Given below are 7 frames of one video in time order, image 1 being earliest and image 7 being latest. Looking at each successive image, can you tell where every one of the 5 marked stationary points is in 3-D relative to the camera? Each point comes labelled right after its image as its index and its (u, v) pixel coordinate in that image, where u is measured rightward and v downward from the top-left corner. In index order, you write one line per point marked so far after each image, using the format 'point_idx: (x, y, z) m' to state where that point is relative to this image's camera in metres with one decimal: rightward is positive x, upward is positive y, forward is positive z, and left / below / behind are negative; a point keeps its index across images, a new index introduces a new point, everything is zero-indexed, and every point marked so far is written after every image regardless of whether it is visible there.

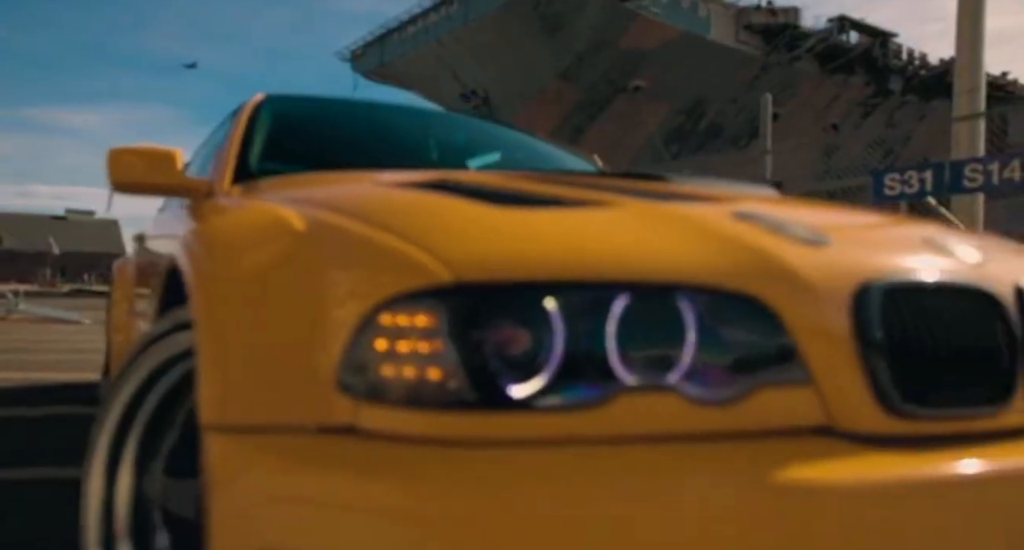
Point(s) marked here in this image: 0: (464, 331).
0: (-0.1, -0.1, +0.7) m
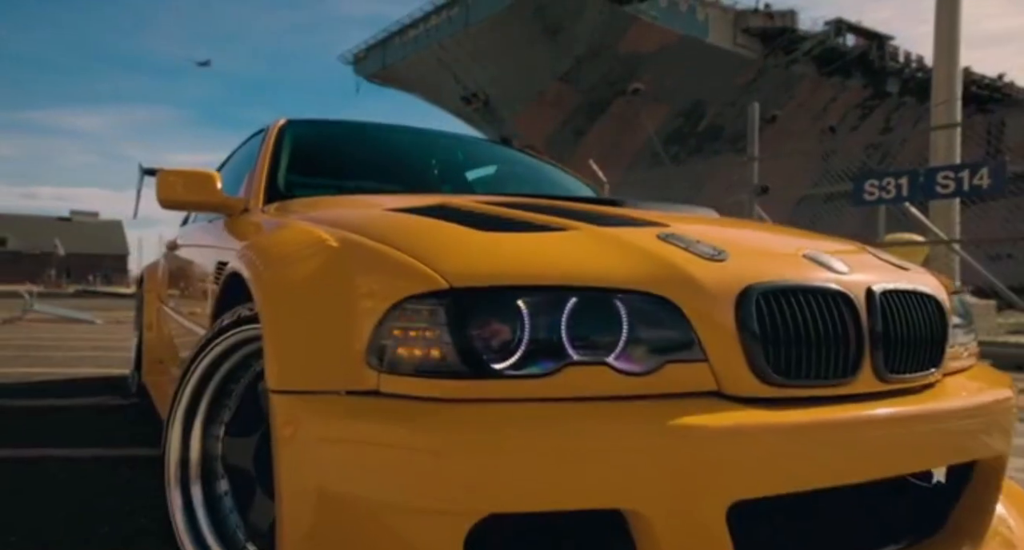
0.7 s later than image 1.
0: (-0.1, -0.1, +1.1) m
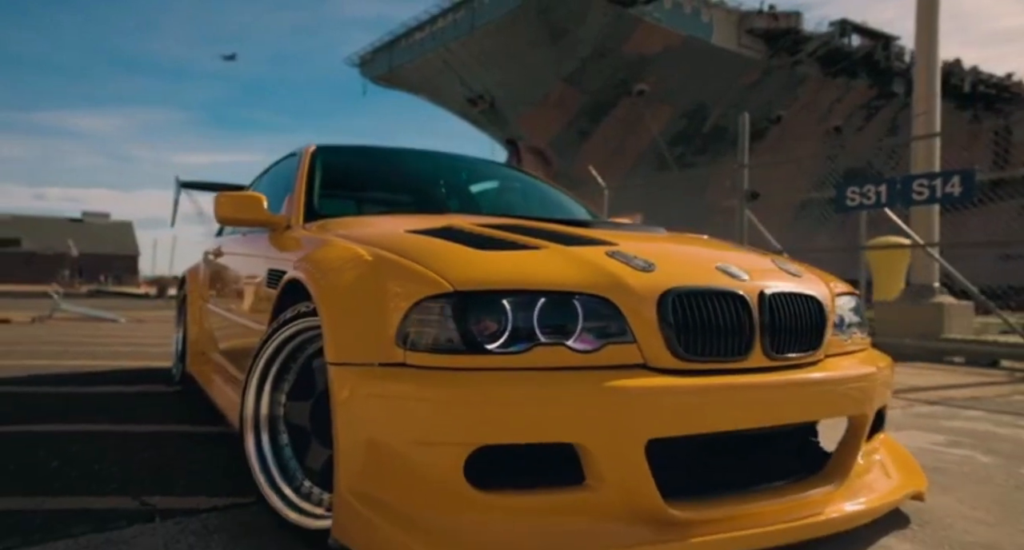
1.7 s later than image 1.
0: (-0.1, -0.1, +1.5) m
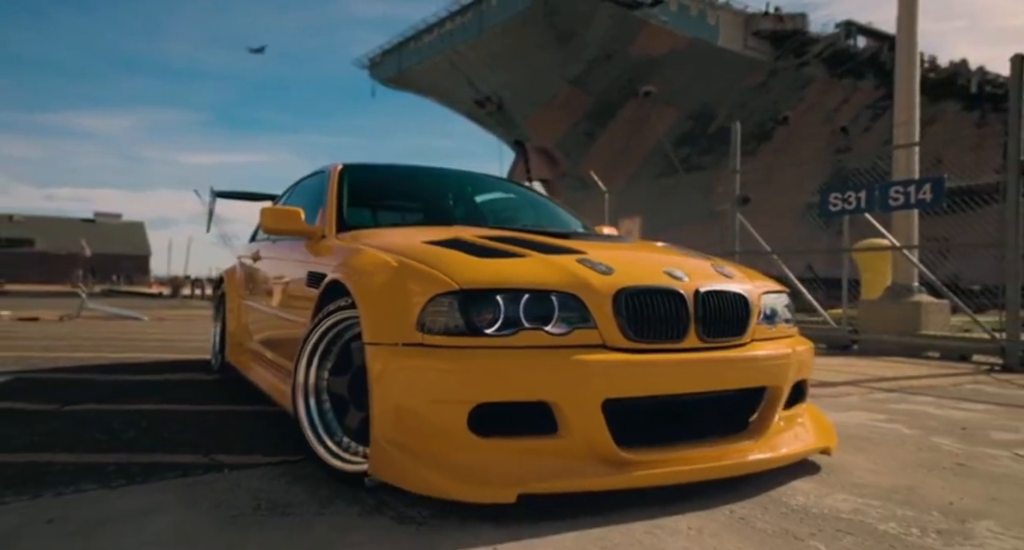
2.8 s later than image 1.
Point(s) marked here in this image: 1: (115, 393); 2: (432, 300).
0: (-0.2, -0.1, +2.0) m
1: (-2.6, -0.8, +4.2) m
2: (-0.3, -0.1, +2.1) m
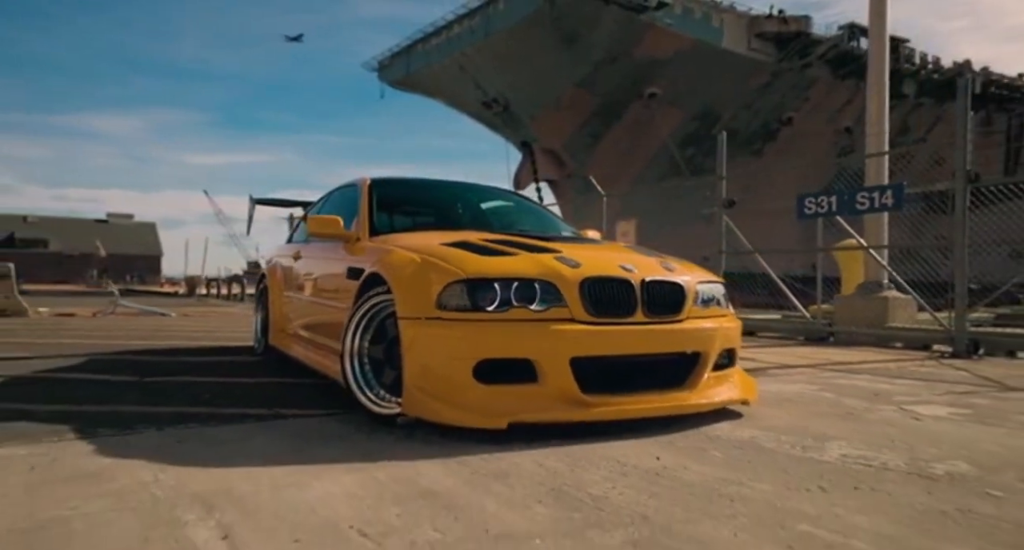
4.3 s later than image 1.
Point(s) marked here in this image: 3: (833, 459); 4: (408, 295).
0: (-0.2, -0.1, +2.8) m
1: (-2.6, -0.7, +5.0) m
2: (-0.3, 0.0, +2.9) m
3: (+1.2, -0.7, +2.4) m
4: (-0.5, -0.1, +3.0) m
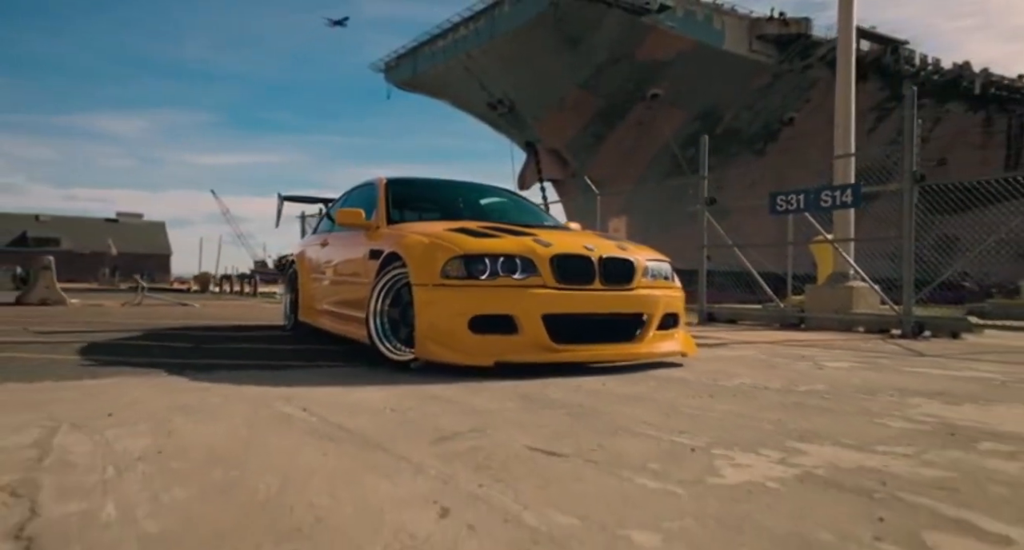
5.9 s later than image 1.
0: (-0.3, +0.1, +3.7) m
1: (-2.7, -0.6, +5.9) m
2: (-0.4, +0.1, +3.7) m
3: (+1.1, -0.6, +3.3) m
4: (-0.6, 0.0, +3.8) m
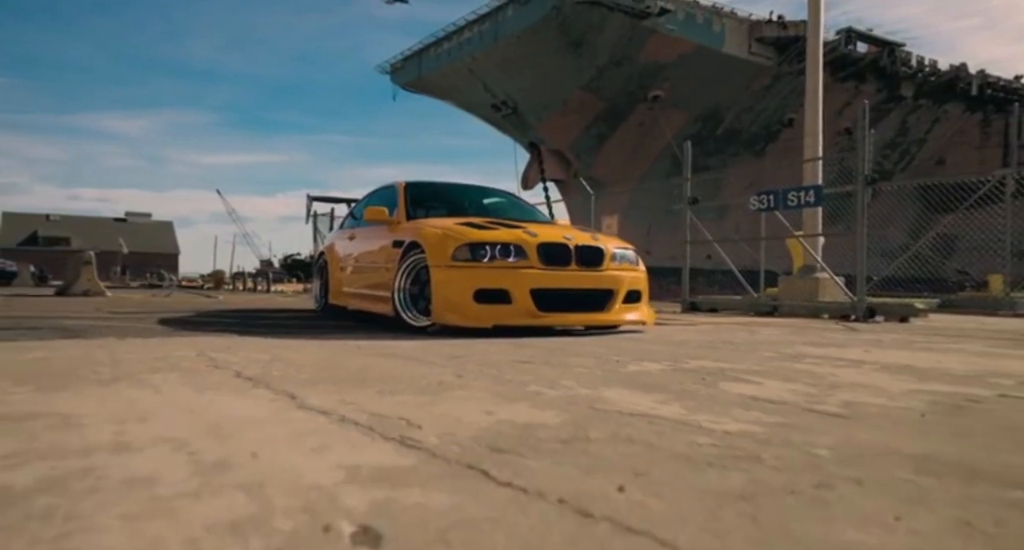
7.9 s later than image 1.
0: (-0.3, +0.2, +4.7) m
1: (-2.7, -0.5, +6.9) m
2: (-0.4, +0.2, +4.8) m
3: (+1.1, -0.4, +4.3) m
4: (-0.6, +0.2, +4.9) m
